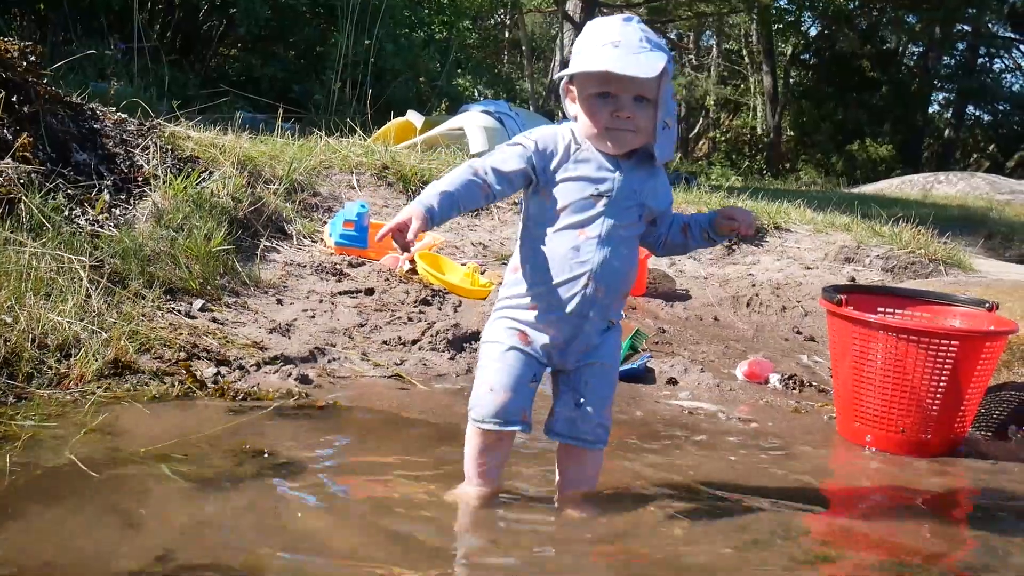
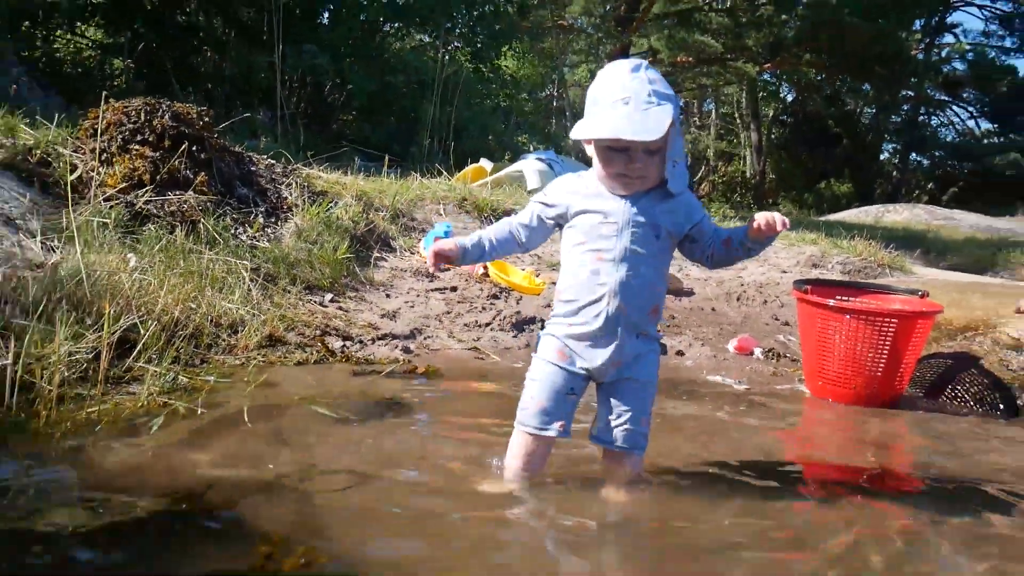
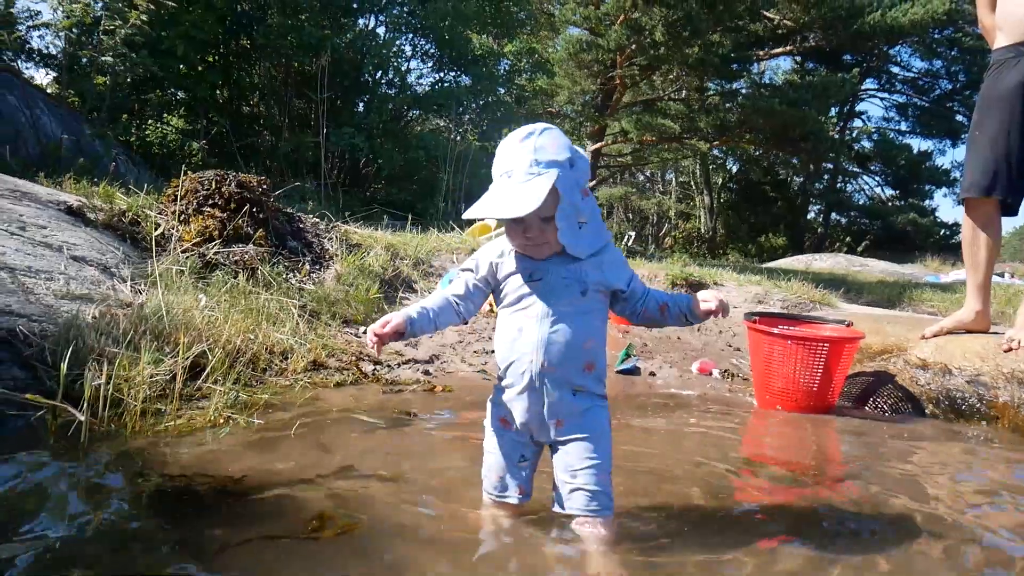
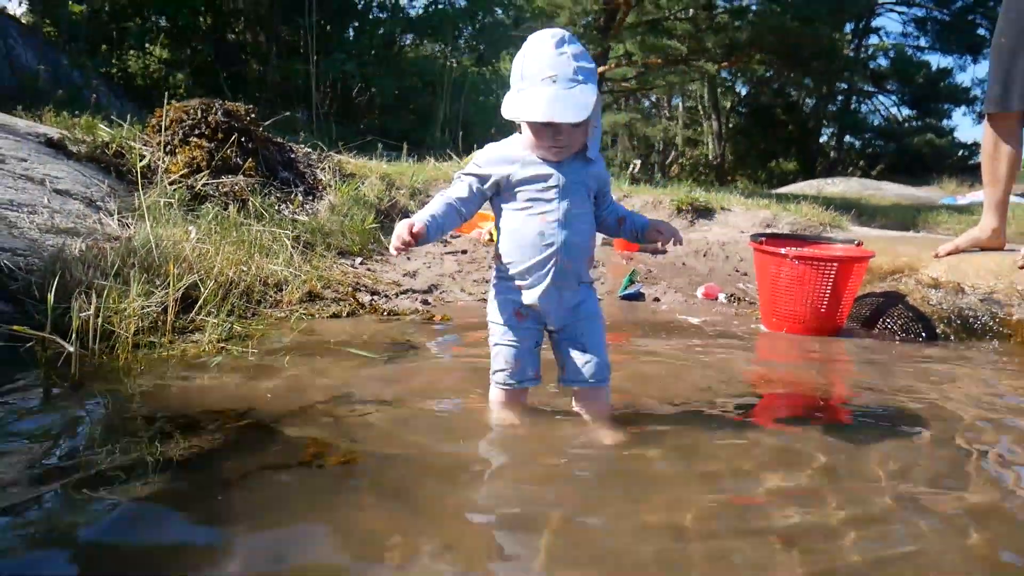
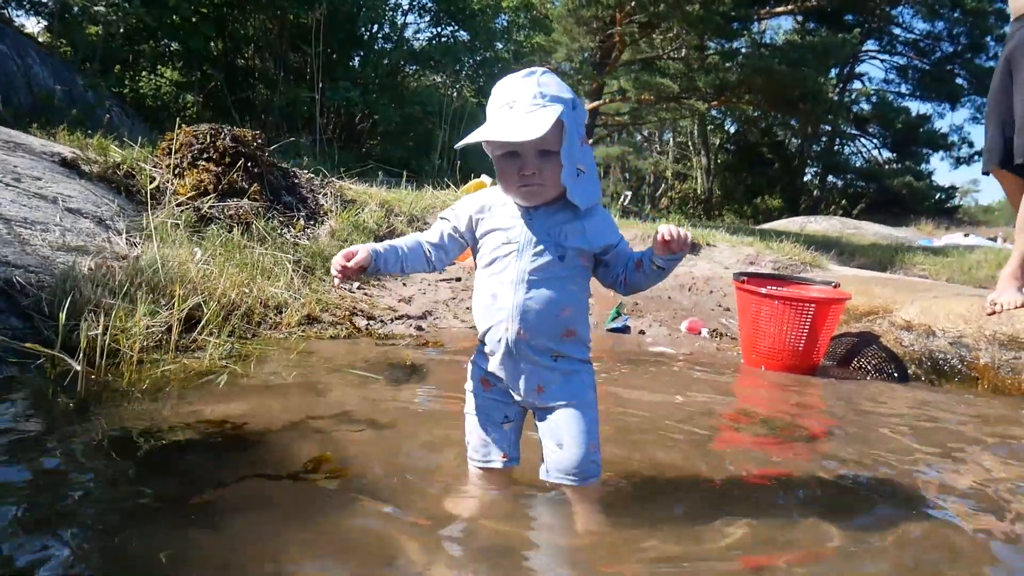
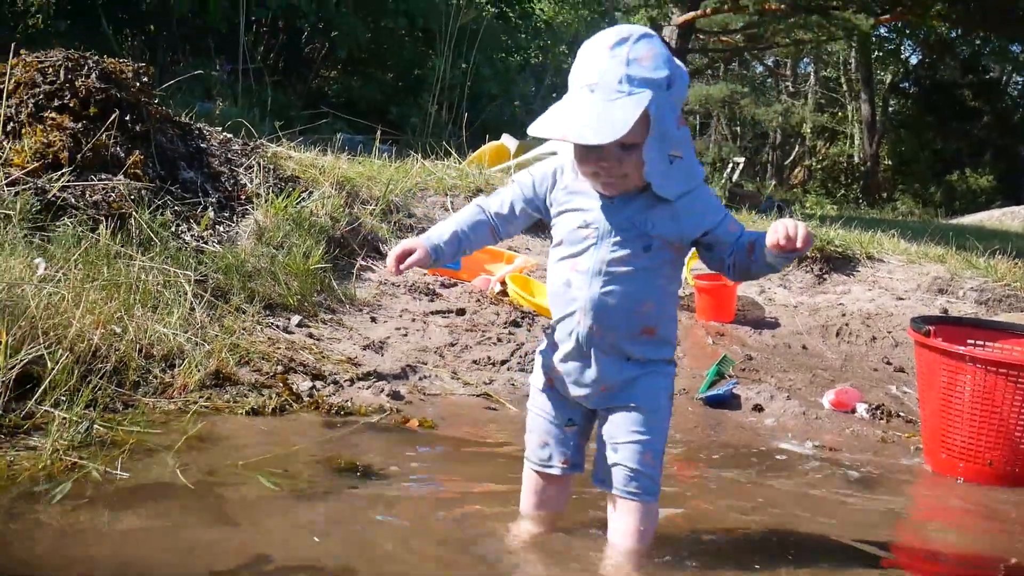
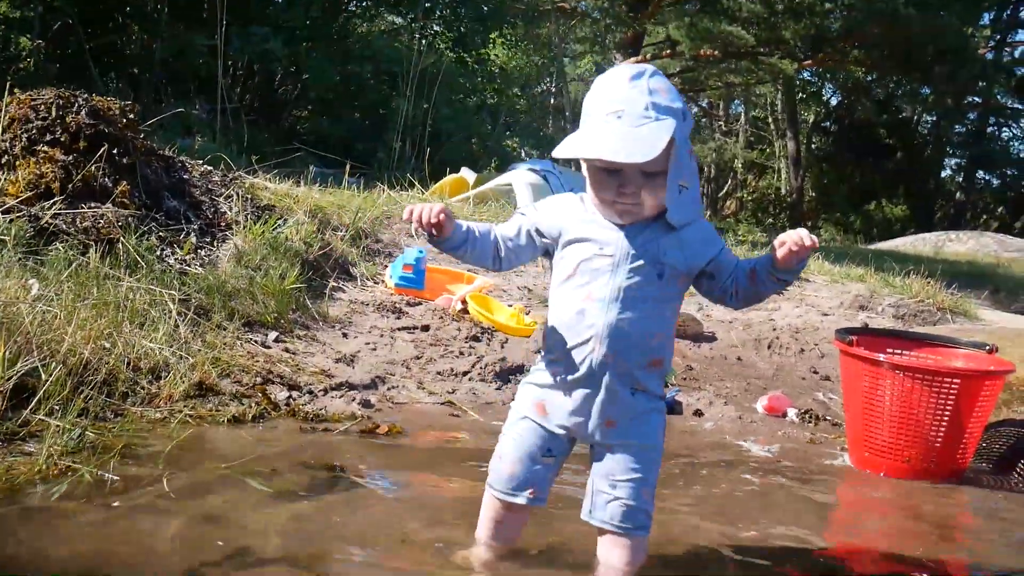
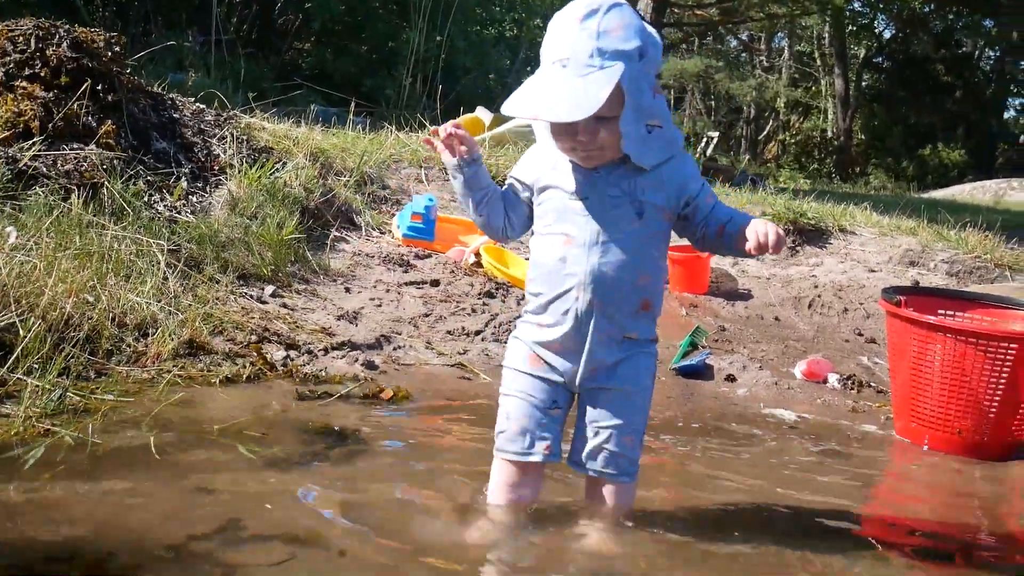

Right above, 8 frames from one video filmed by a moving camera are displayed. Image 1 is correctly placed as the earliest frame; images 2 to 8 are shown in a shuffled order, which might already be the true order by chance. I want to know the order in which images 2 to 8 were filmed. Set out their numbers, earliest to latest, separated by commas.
6, 8, 7, 2, 4, 3, 5
